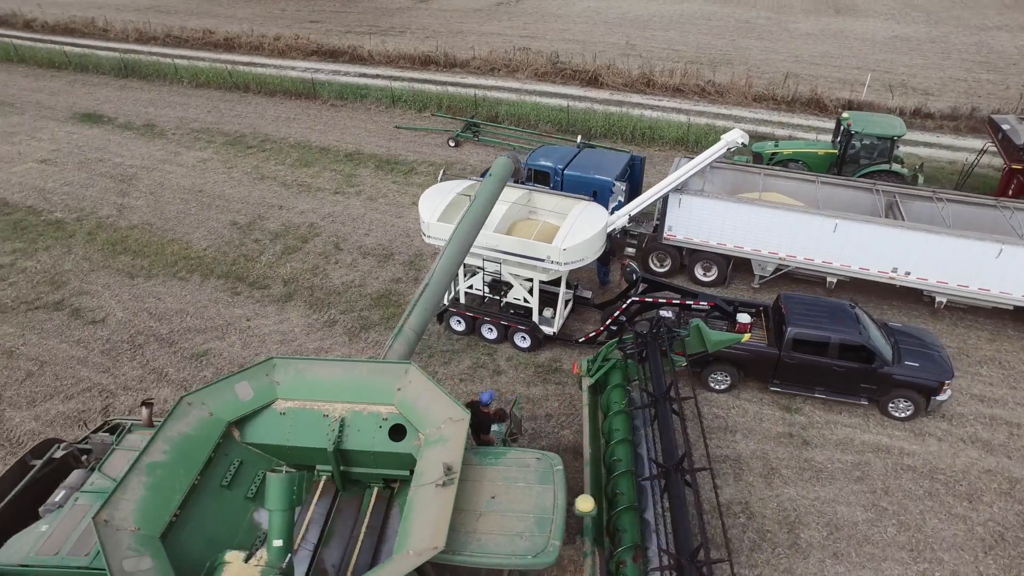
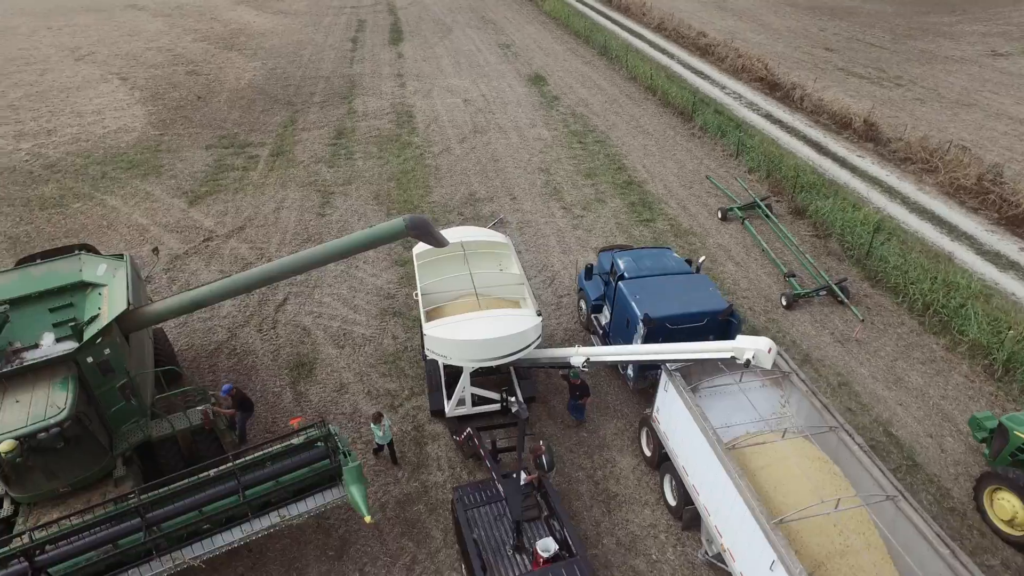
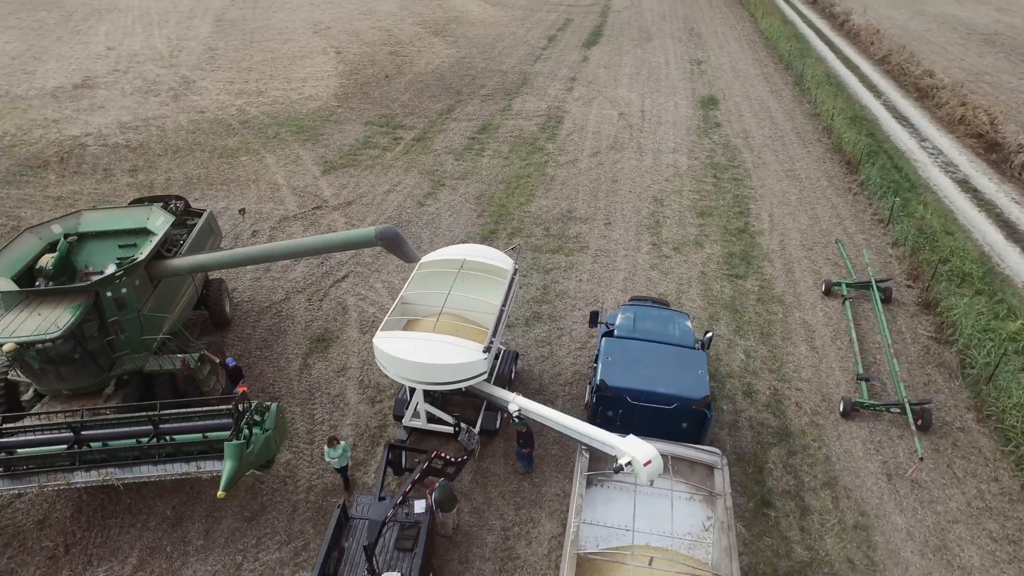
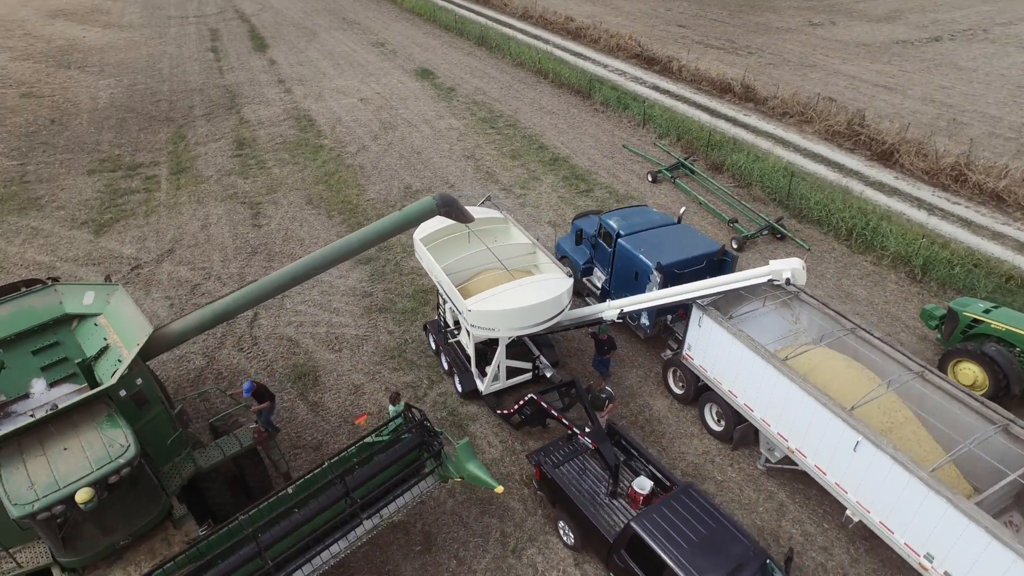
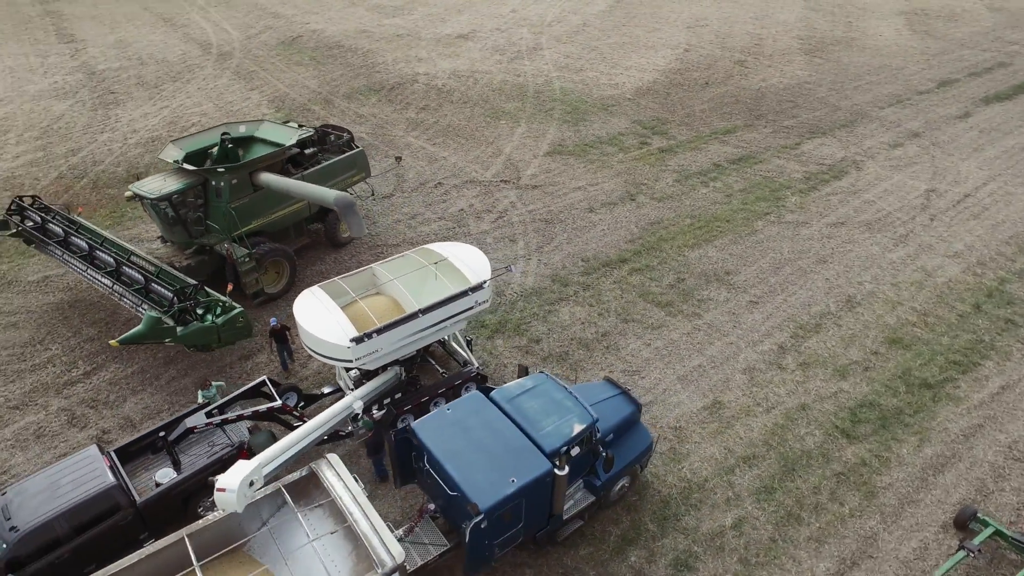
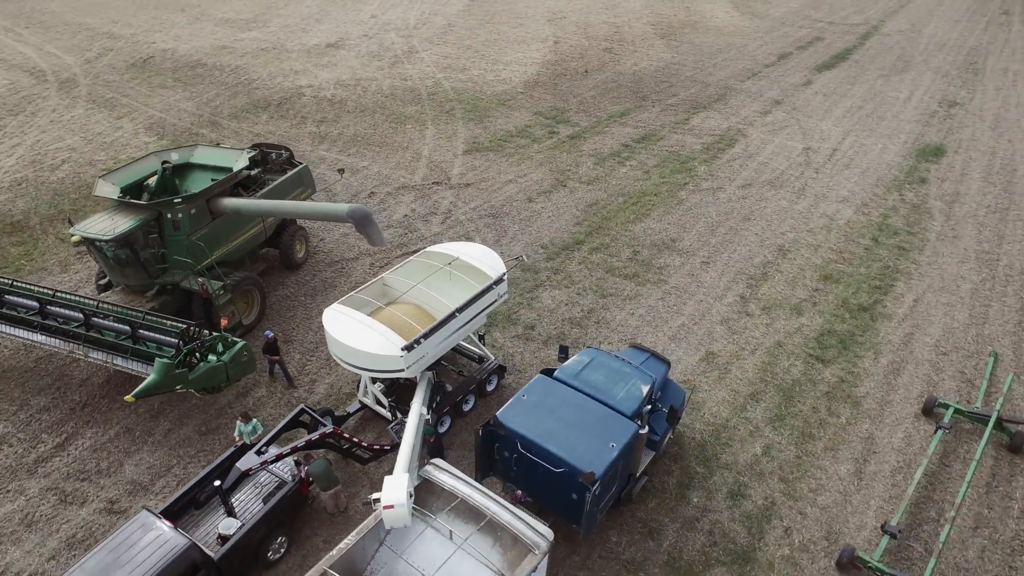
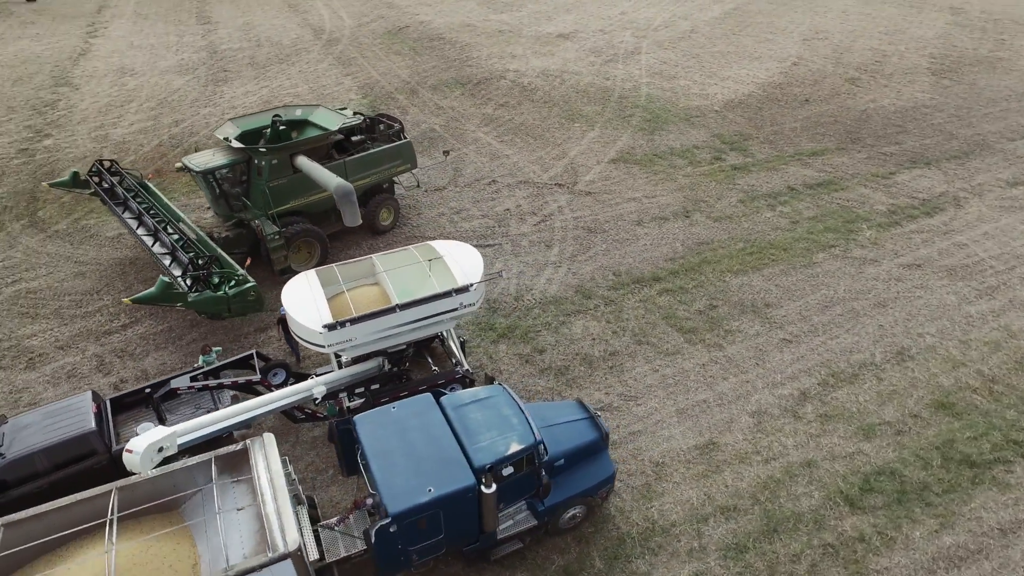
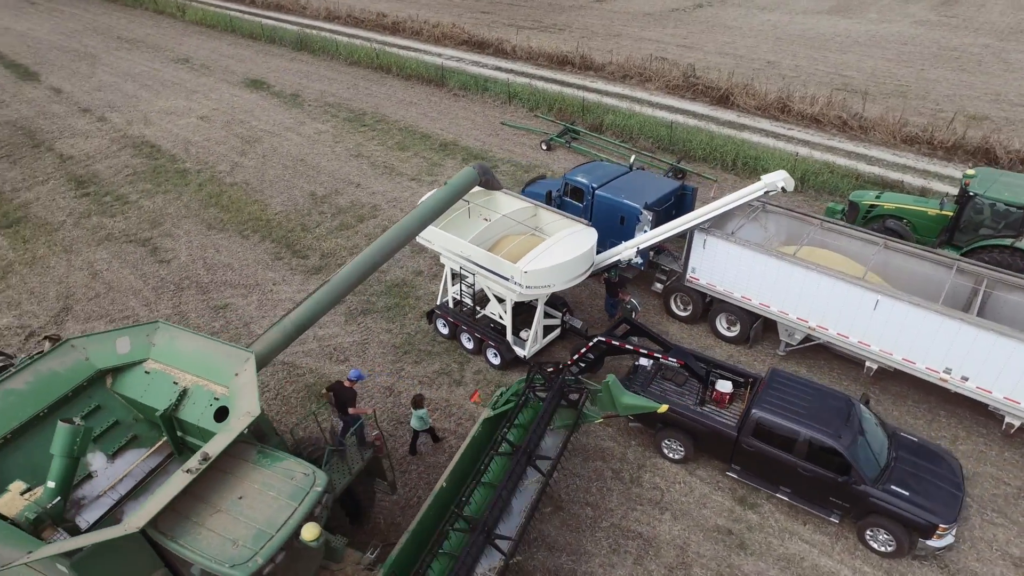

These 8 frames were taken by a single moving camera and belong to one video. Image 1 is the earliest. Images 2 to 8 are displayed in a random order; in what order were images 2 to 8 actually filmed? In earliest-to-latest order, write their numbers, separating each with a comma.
8, 4, 2, 3, 6, 5, 7
